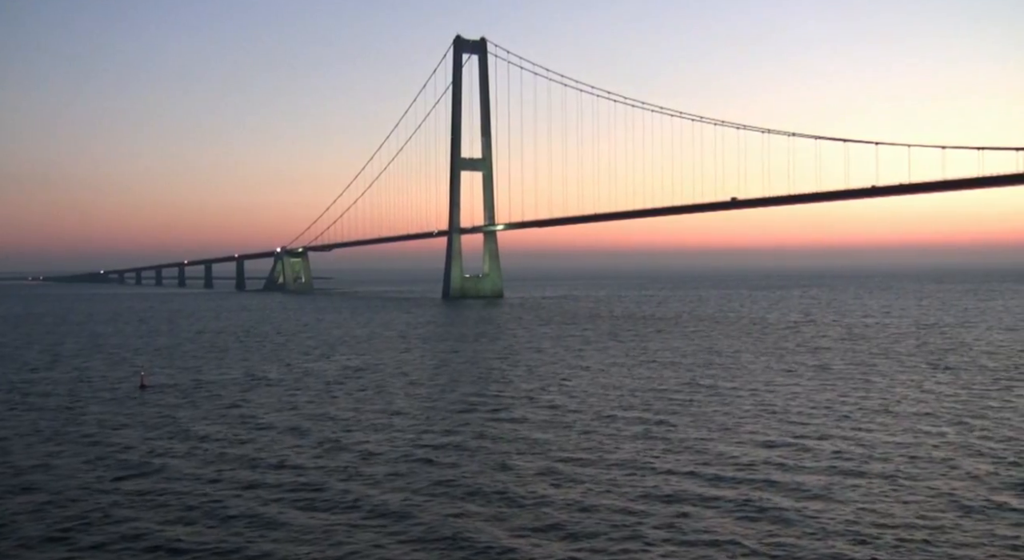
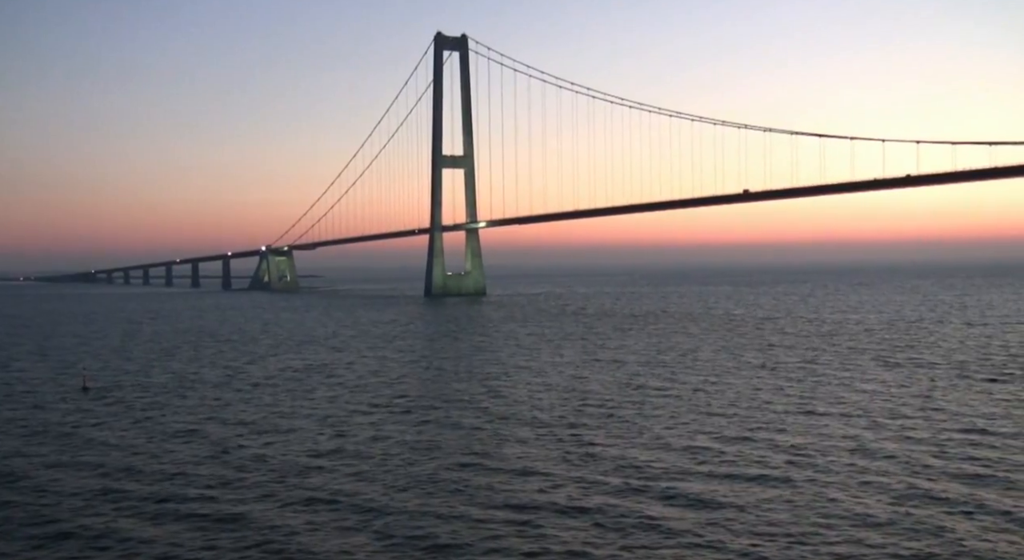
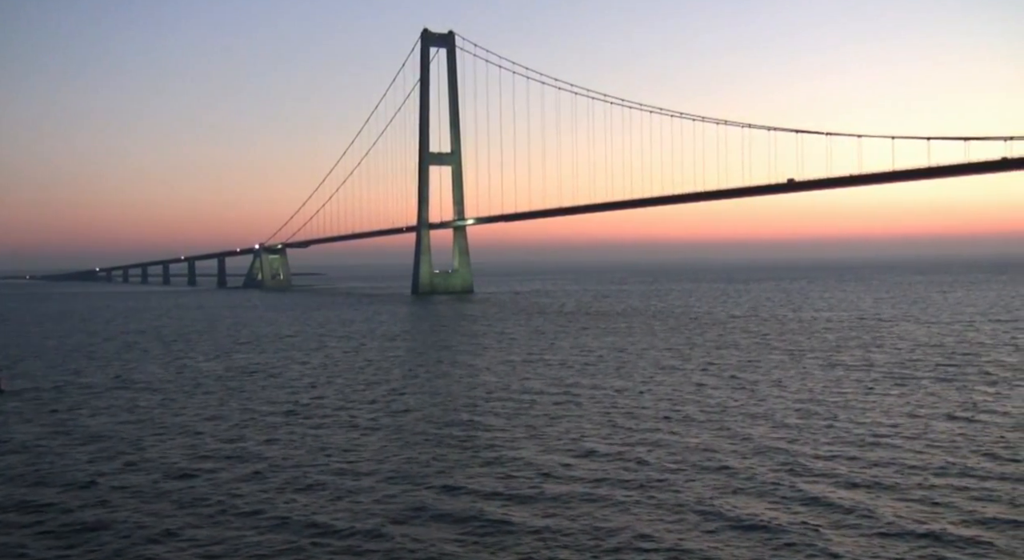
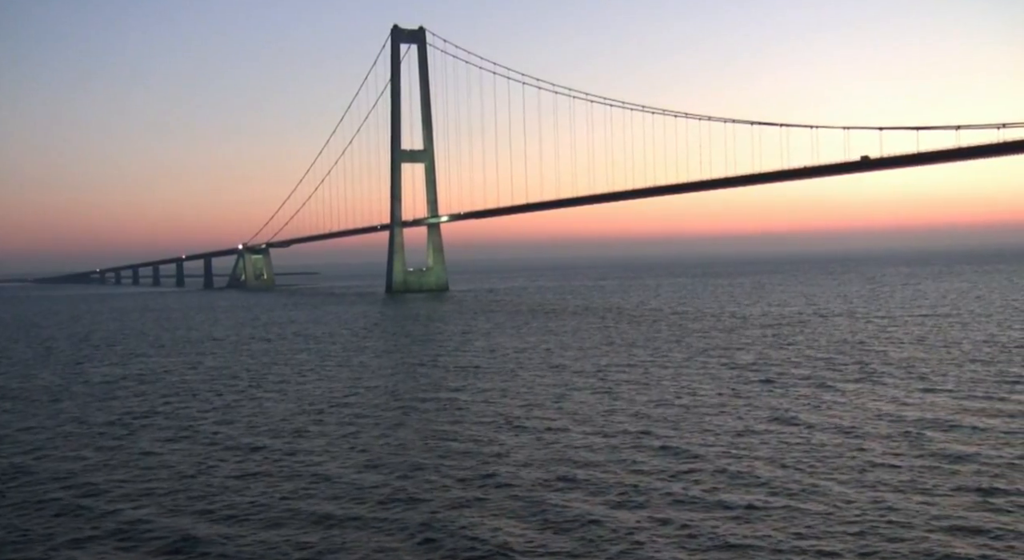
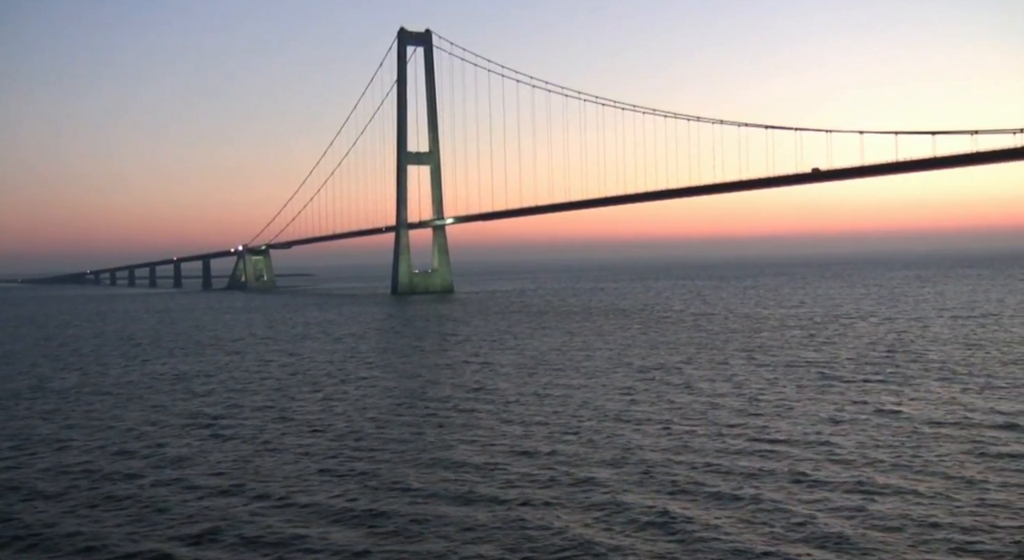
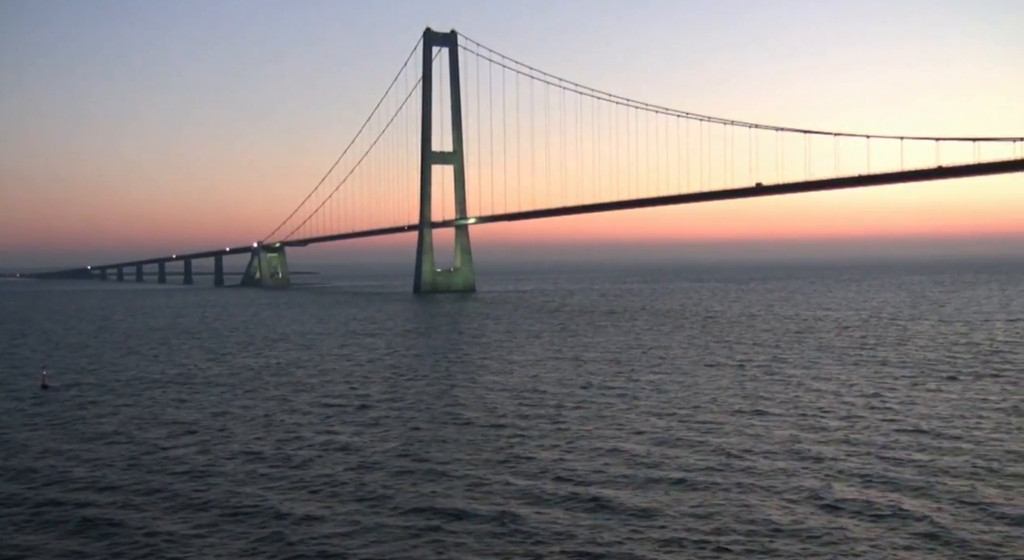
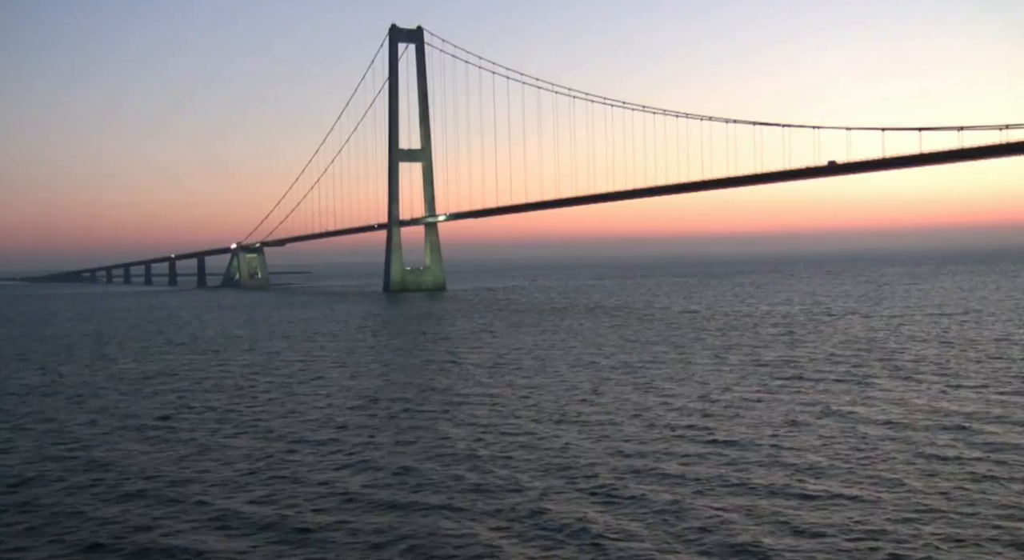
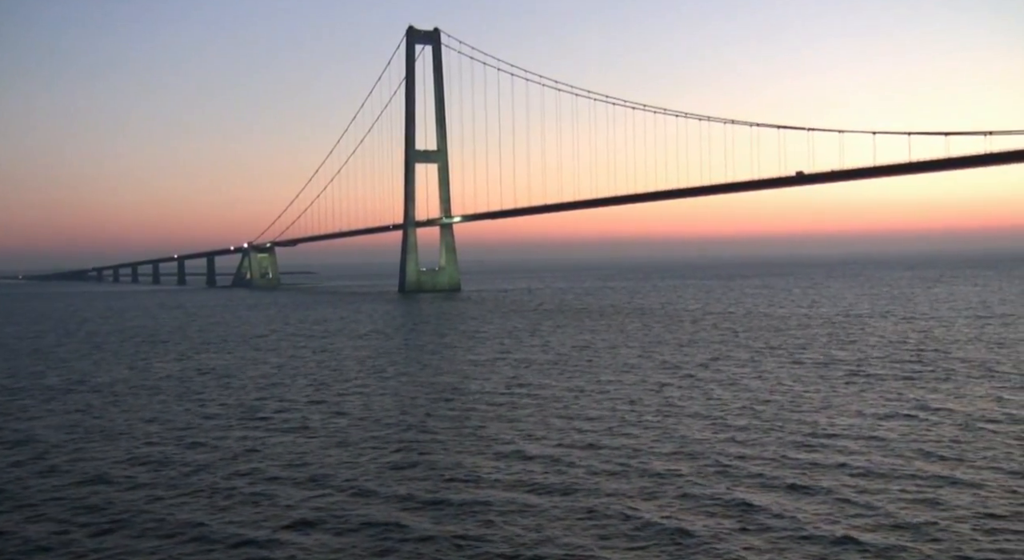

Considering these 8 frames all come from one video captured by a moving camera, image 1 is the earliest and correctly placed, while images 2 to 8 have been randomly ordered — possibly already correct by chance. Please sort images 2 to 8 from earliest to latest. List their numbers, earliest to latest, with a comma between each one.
2, 6, 3, 8, 5, 7, 4
